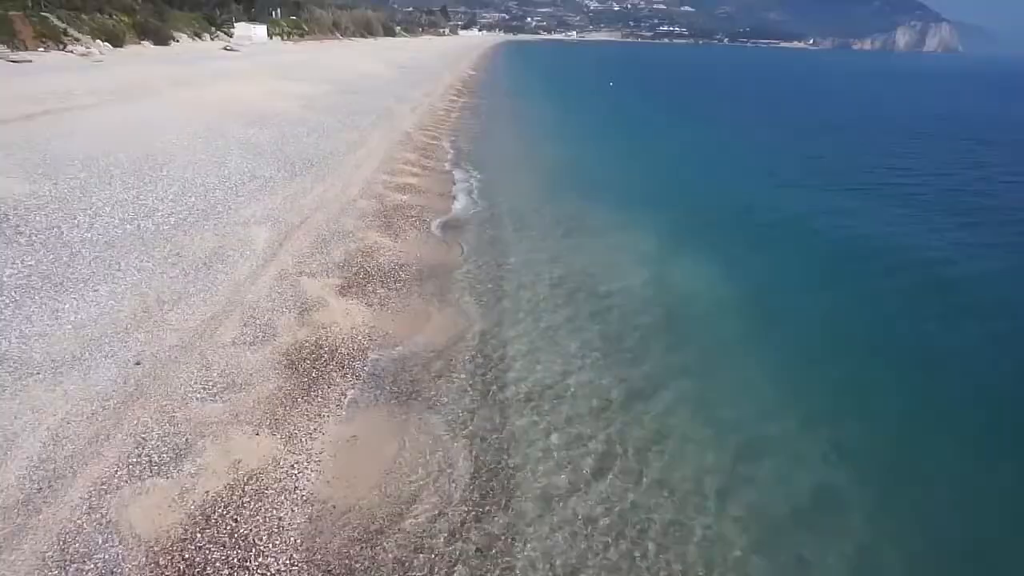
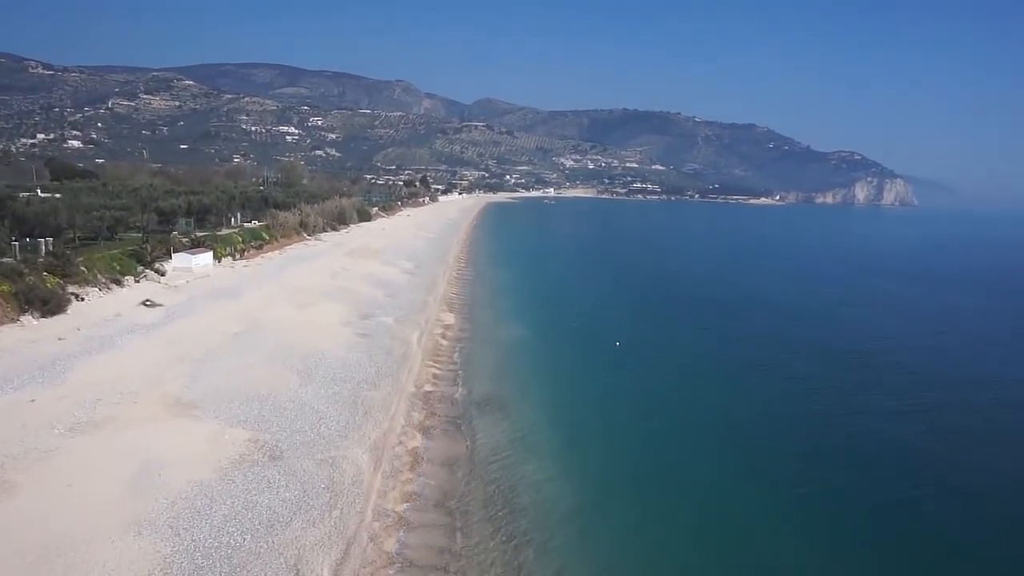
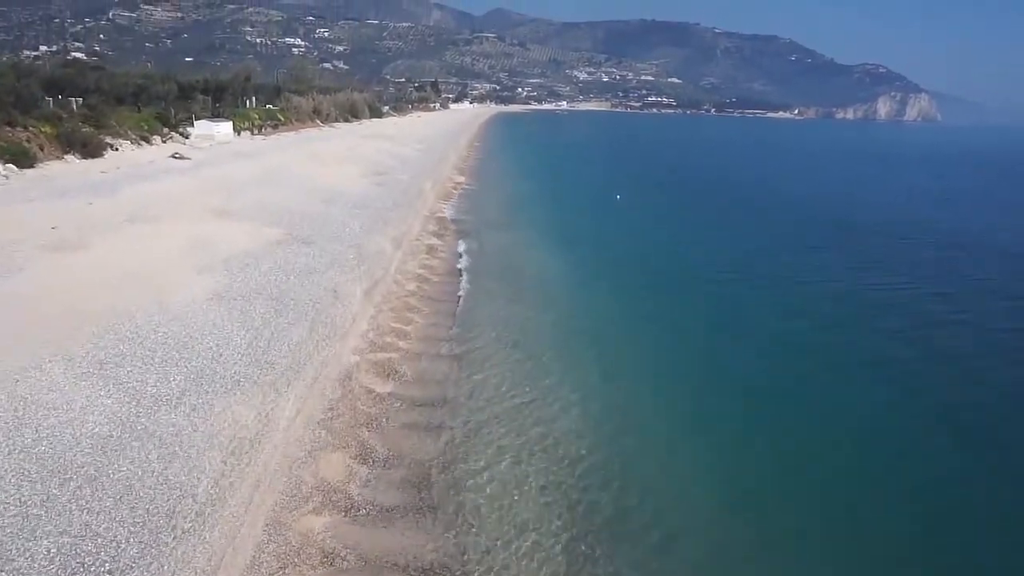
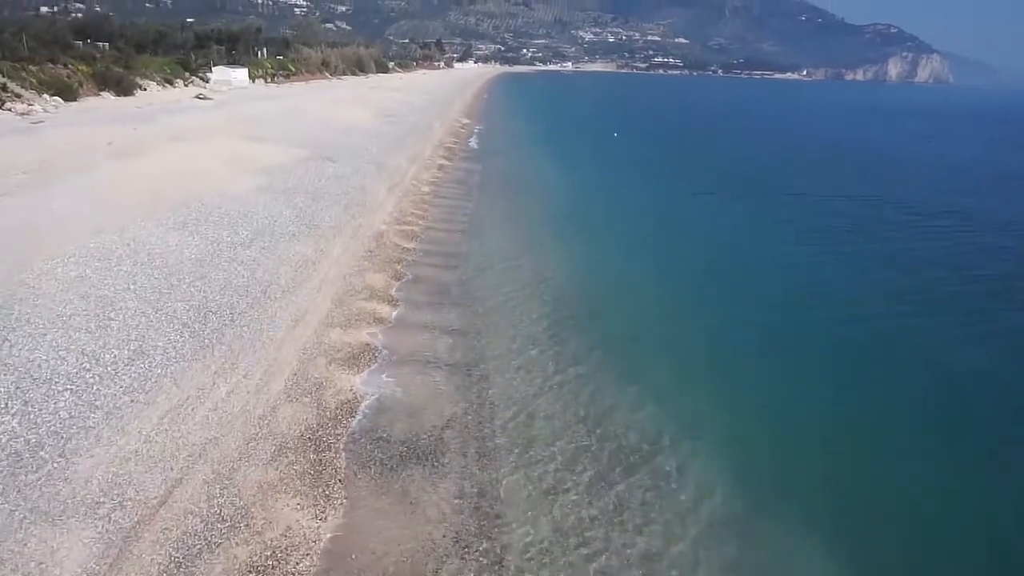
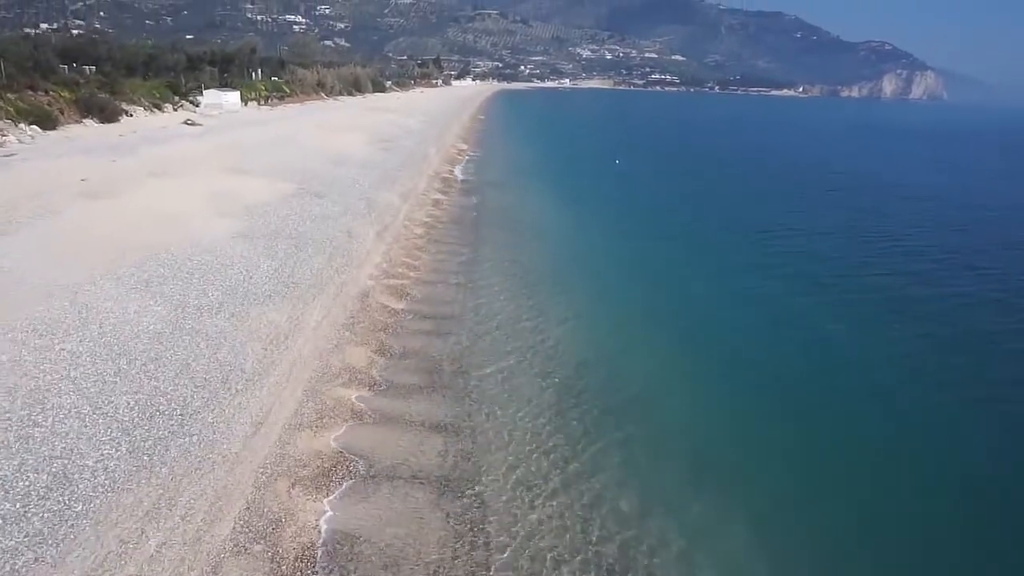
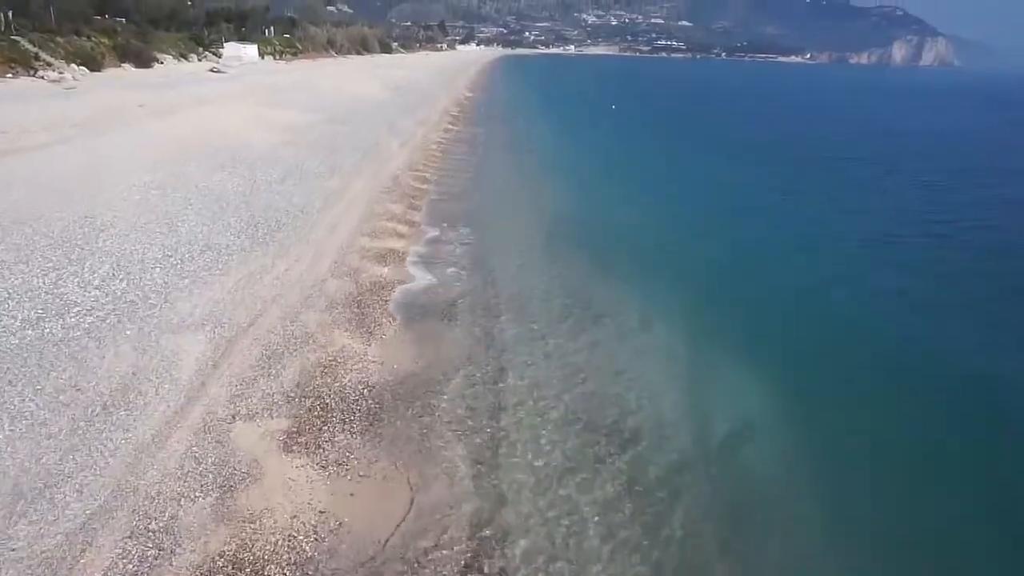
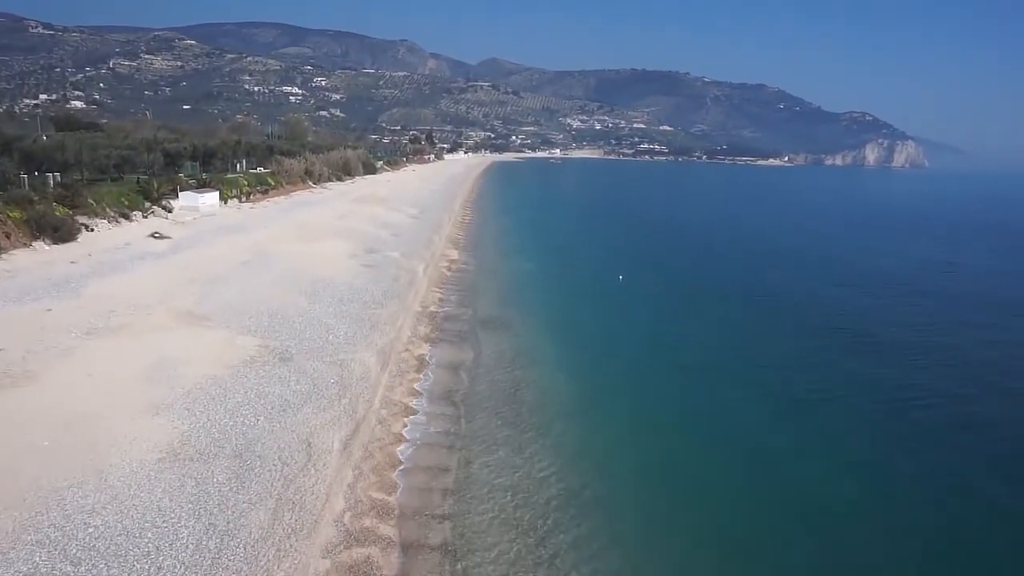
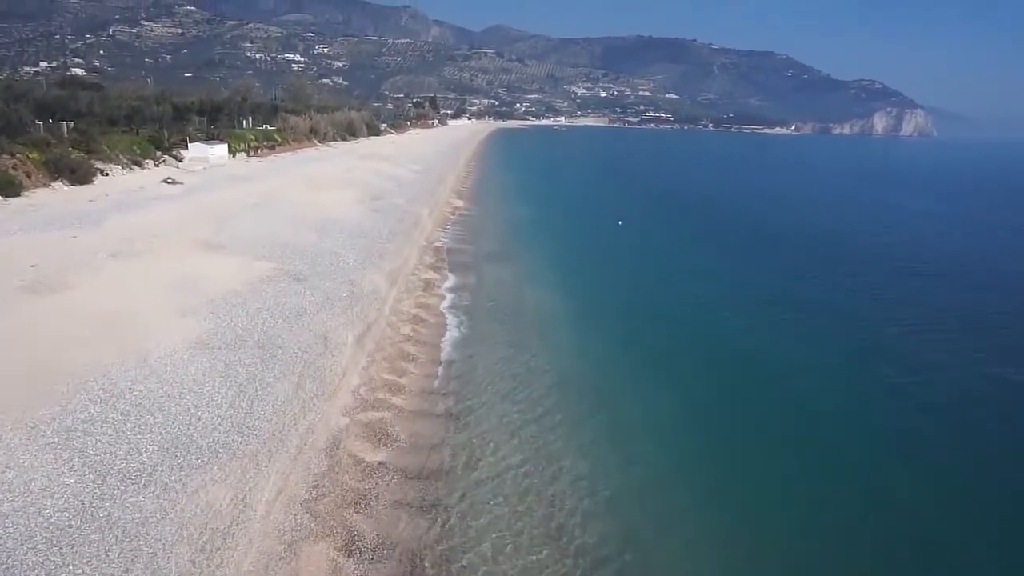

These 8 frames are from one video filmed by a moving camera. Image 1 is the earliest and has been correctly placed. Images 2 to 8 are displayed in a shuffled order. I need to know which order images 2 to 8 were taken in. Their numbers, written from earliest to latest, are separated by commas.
6, 4, 5, 3, 8, 7, 2
